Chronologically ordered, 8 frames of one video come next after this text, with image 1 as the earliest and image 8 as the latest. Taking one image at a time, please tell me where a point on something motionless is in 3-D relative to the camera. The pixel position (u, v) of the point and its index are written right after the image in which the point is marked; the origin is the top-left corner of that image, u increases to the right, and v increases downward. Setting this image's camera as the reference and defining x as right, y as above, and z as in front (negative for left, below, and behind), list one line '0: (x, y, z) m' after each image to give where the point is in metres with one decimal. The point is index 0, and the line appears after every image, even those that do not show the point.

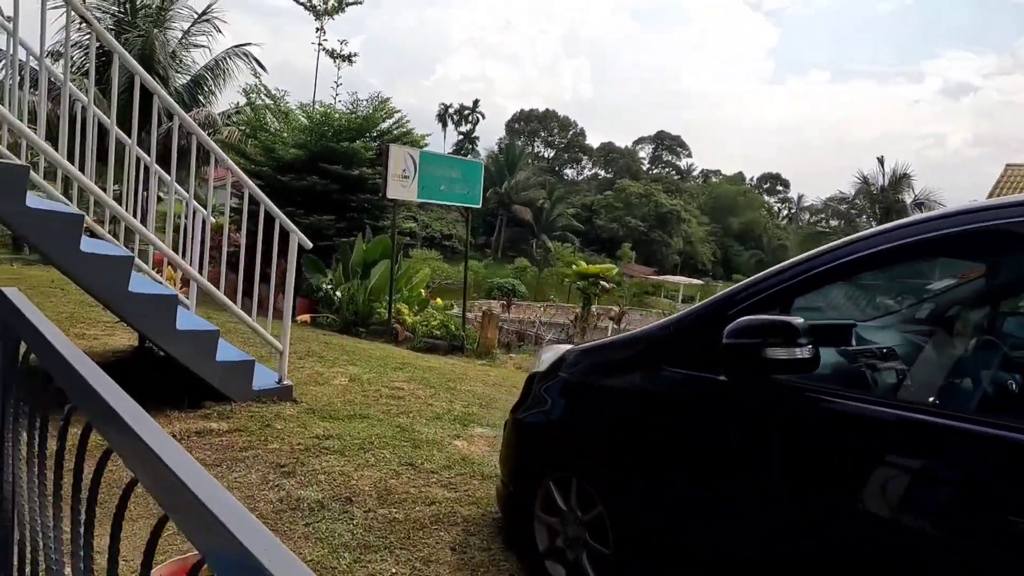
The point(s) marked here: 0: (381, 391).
0: (-1.0, -0.8, +4.9) m
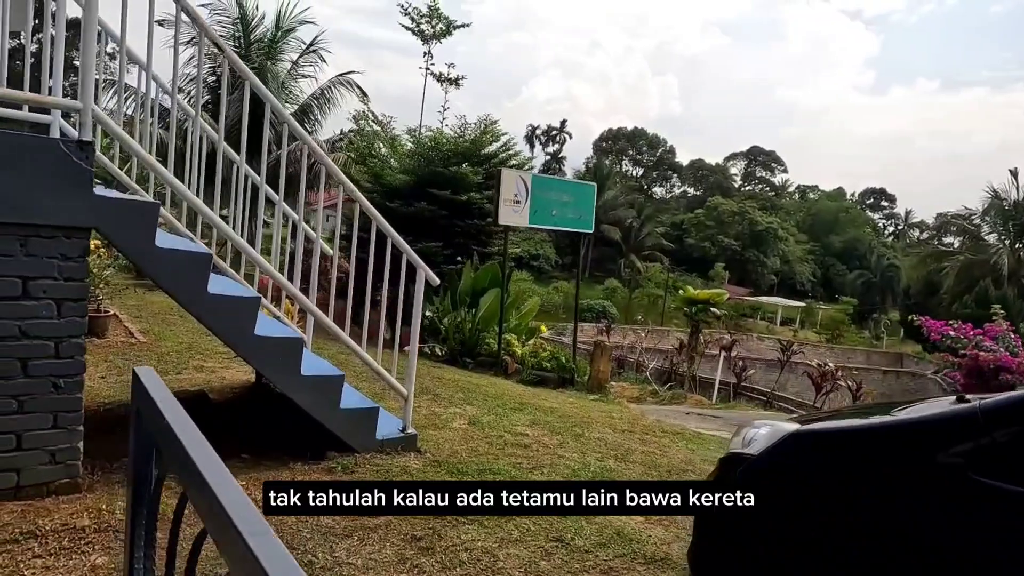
0: (-0.1, -1.0, +4.5) m
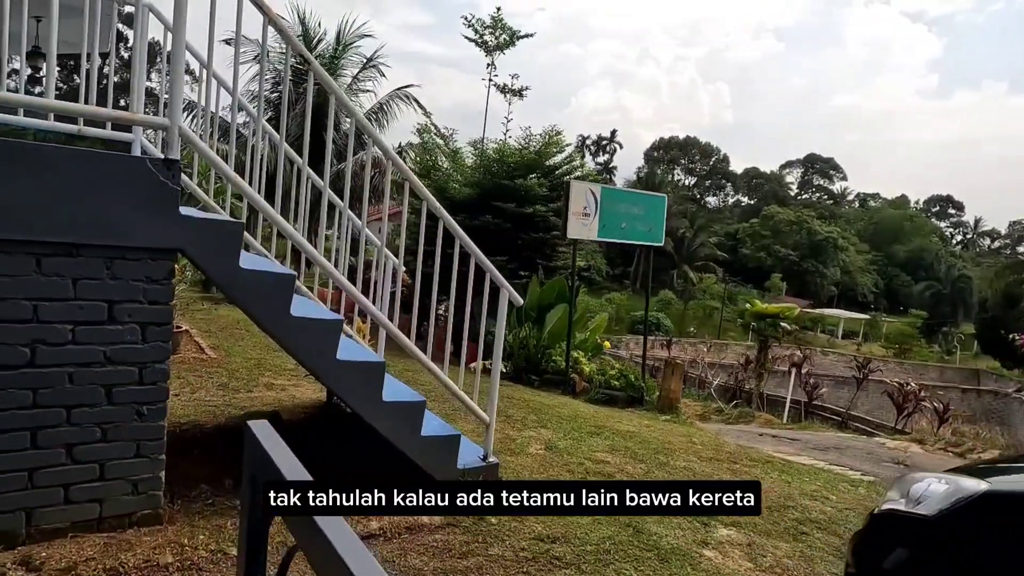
0: (+0.5, -1.1, +4.3) m
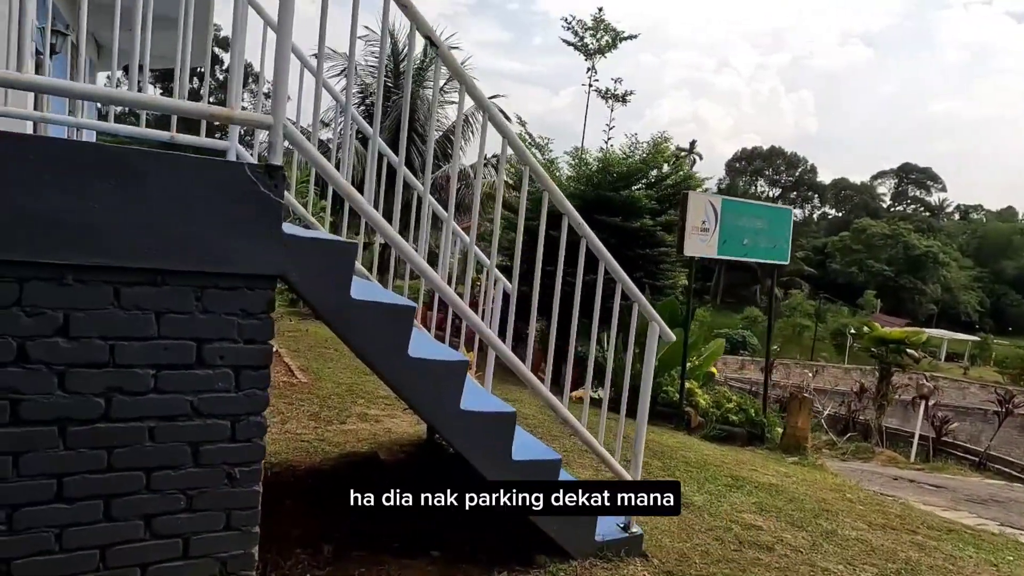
0: (+1.2, -1.3, +3.6) m
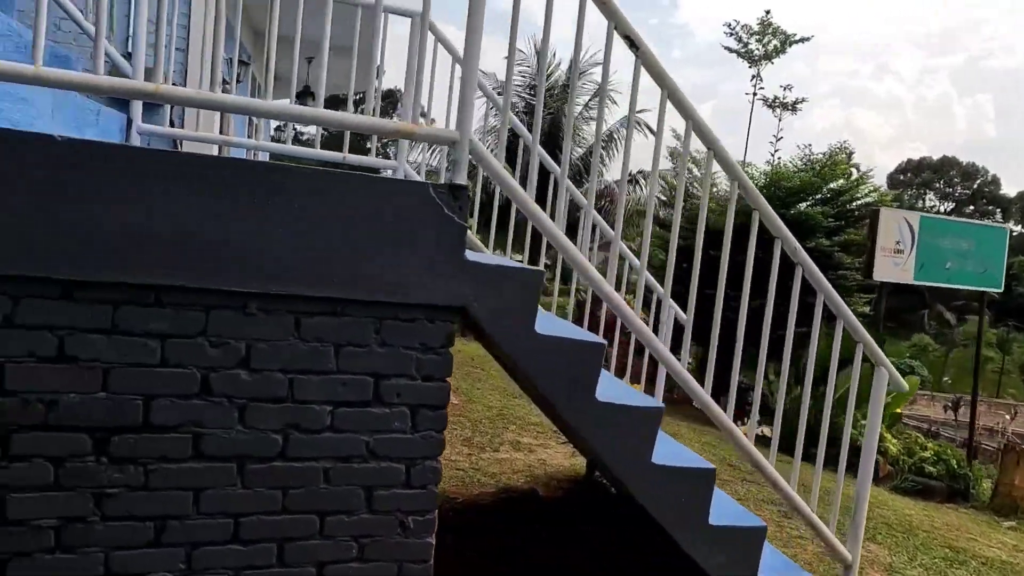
0: (+2.0, -1.5, +2.9) m
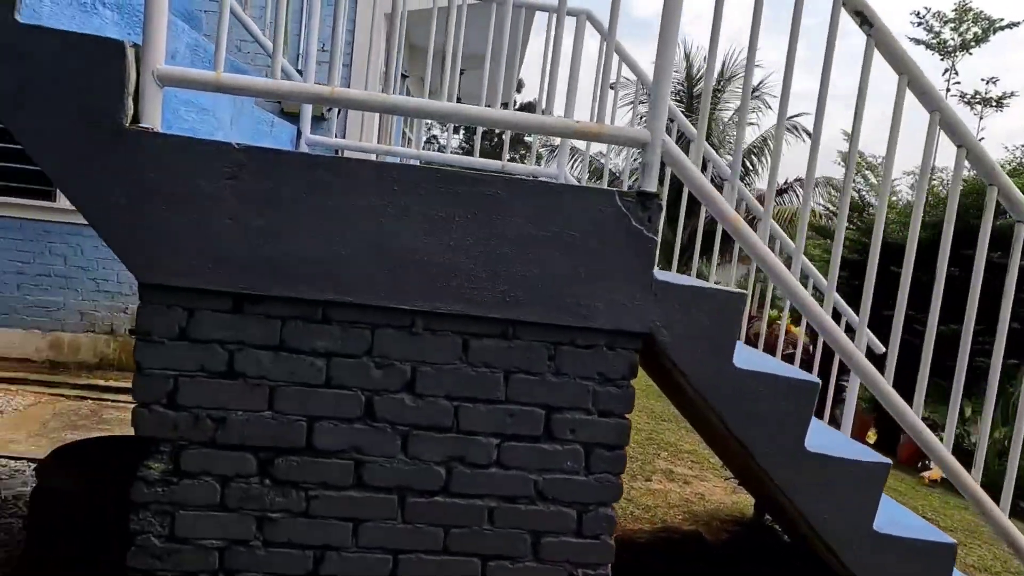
0: (+2.6, -1.6, +2.2) m
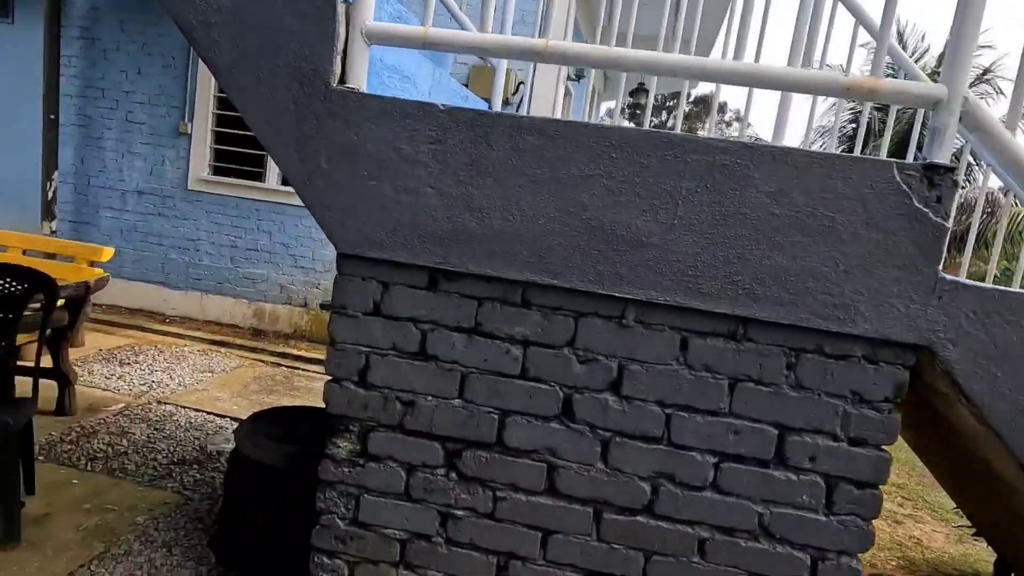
0: (+3.0, -1.7, +1.3) m
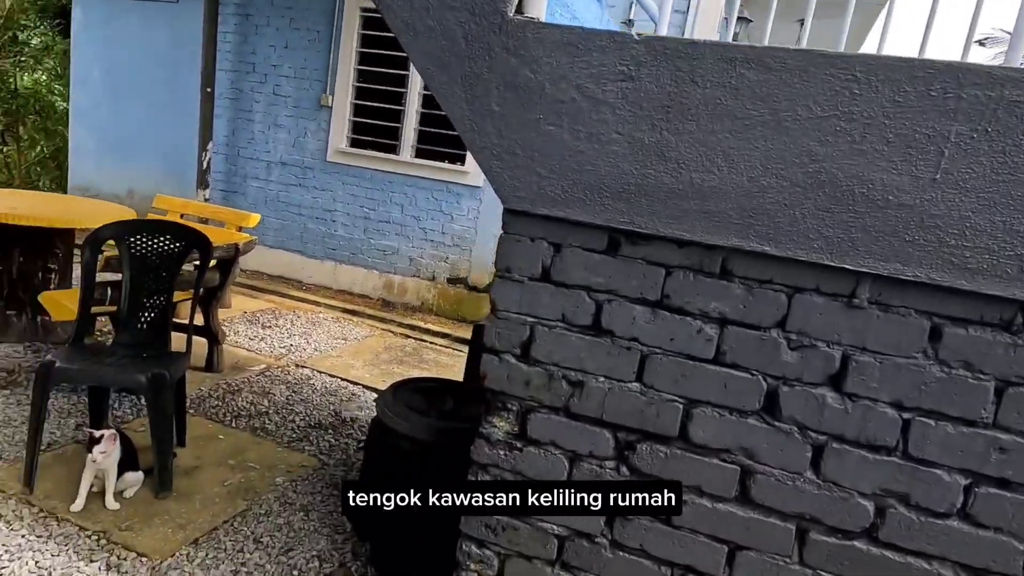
0: (+3.3, -1.8, +0.6) m
